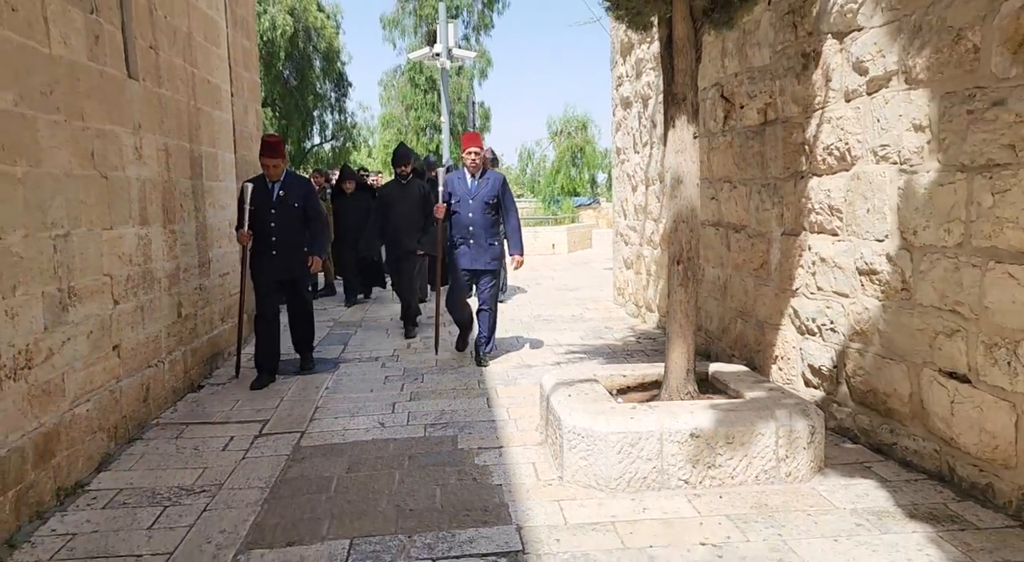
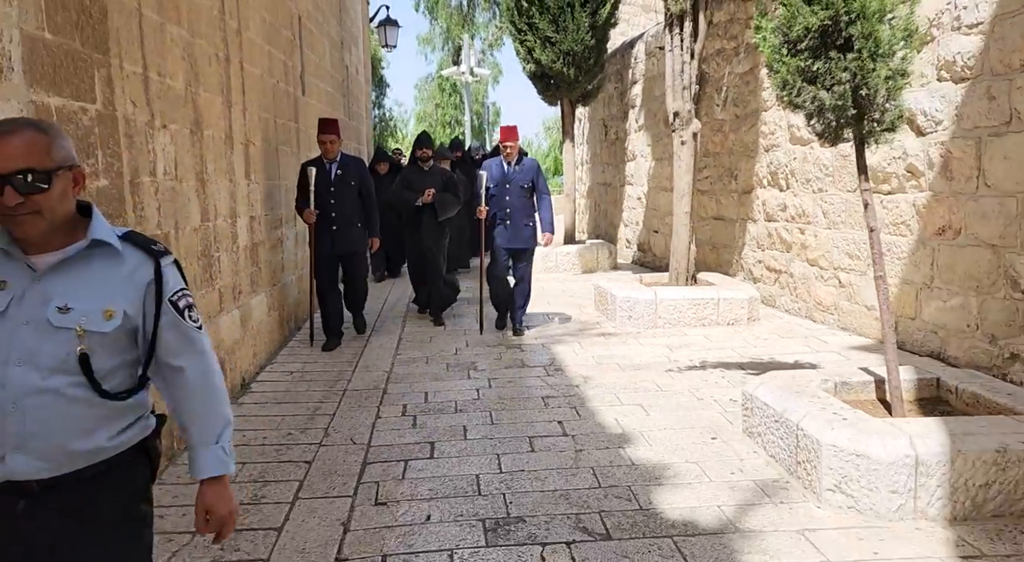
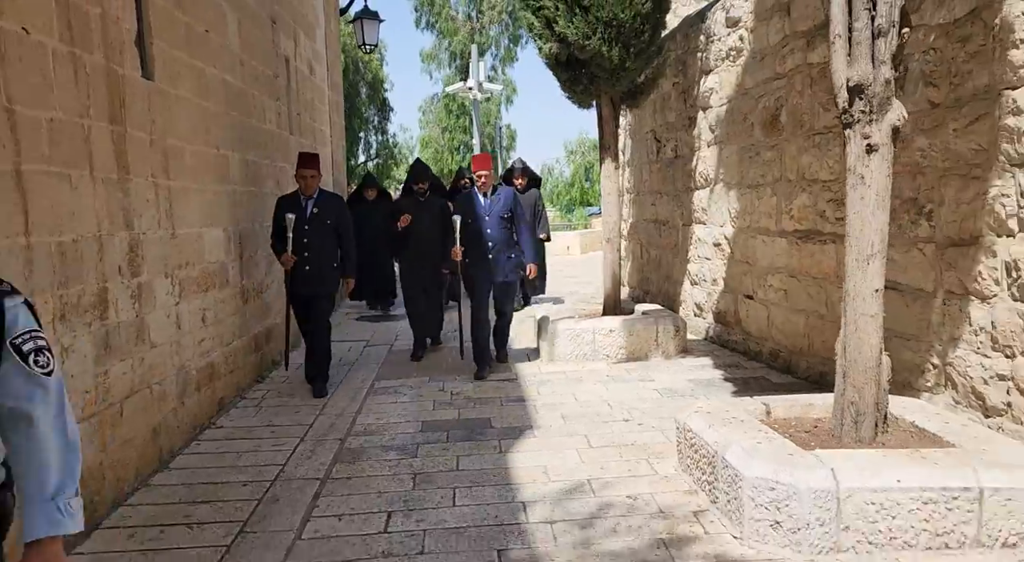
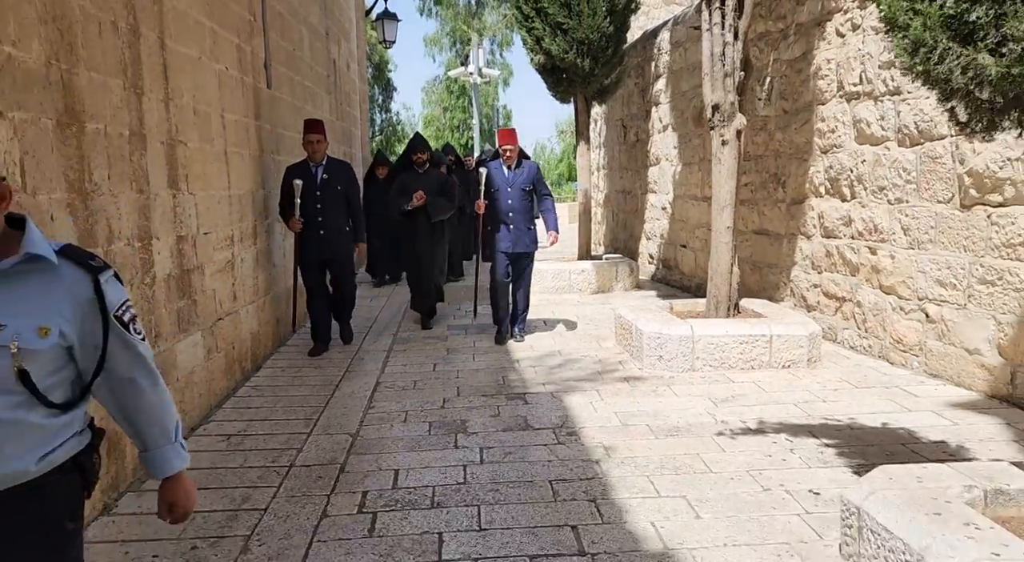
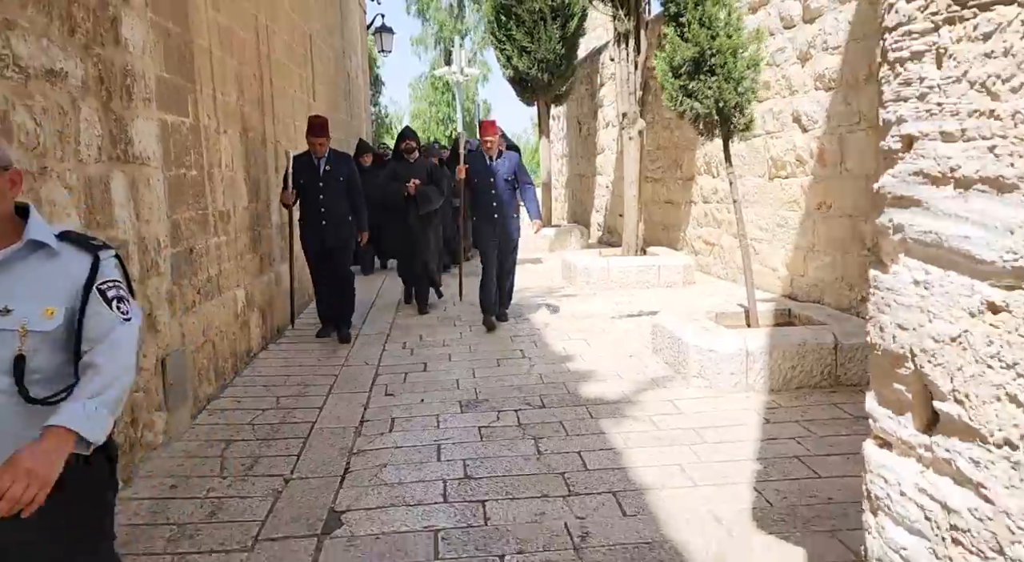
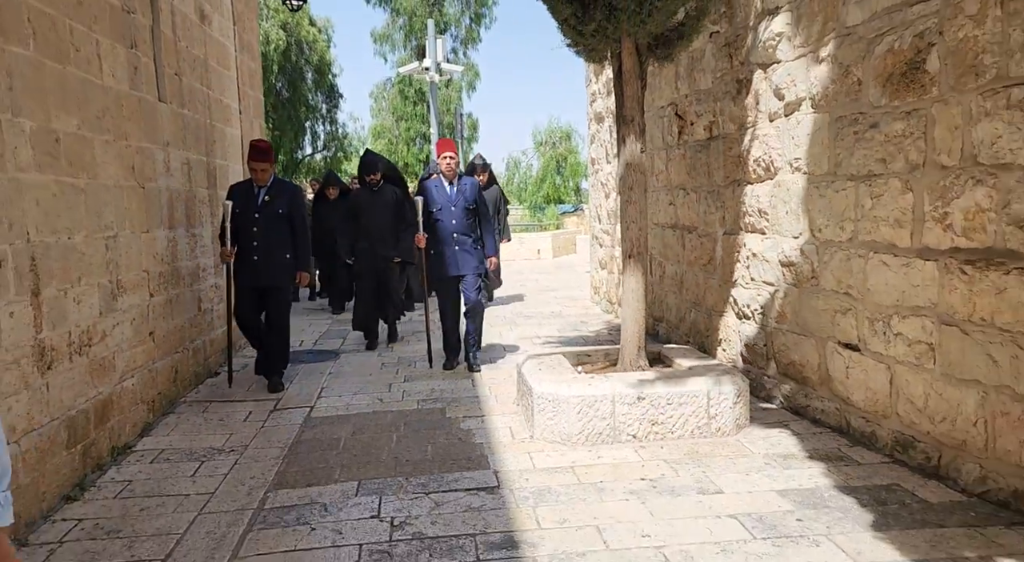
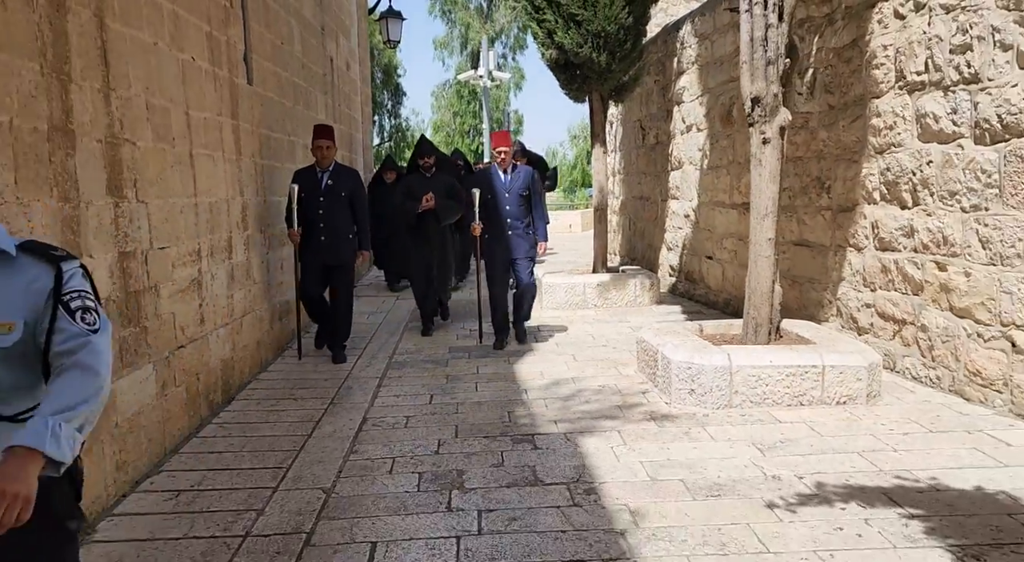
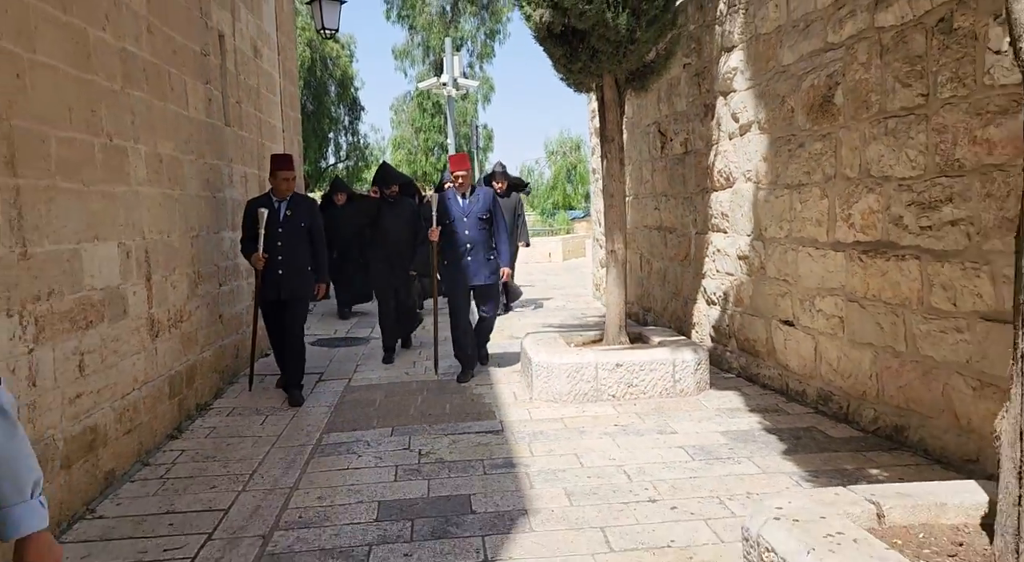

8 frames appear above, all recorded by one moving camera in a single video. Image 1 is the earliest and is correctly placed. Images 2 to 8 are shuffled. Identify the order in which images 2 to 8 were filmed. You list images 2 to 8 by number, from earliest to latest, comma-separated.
6, 8, 3, 7, 4, 2, 5
